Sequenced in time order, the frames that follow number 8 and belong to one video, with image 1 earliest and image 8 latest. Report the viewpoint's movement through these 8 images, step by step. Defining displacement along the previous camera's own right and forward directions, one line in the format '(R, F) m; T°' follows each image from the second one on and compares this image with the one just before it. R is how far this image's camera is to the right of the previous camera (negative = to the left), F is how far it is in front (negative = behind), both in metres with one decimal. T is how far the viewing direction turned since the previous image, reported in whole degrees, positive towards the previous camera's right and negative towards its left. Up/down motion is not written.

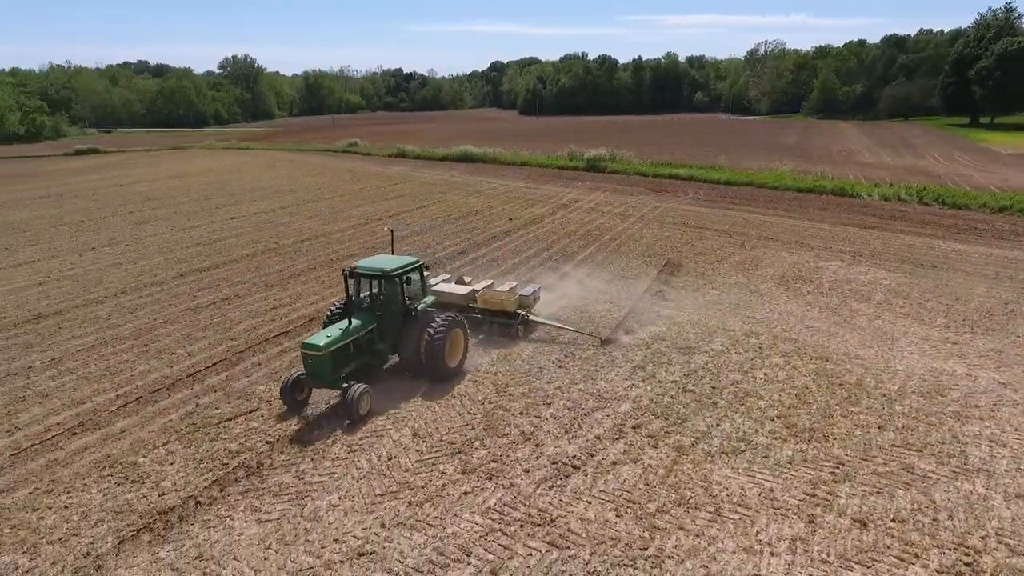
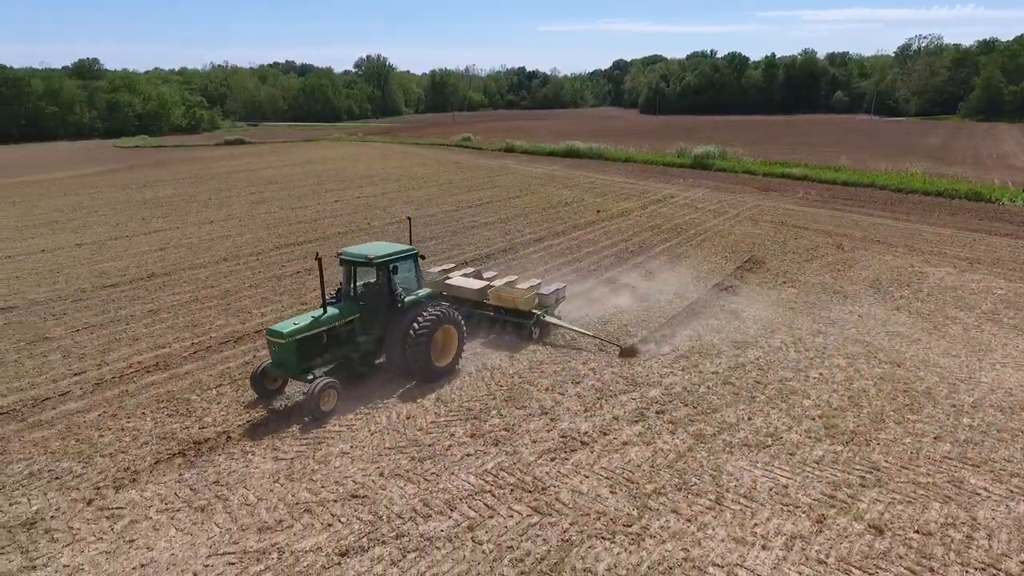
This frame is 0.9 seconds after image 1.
(+1.2, 0.0) m; -10°
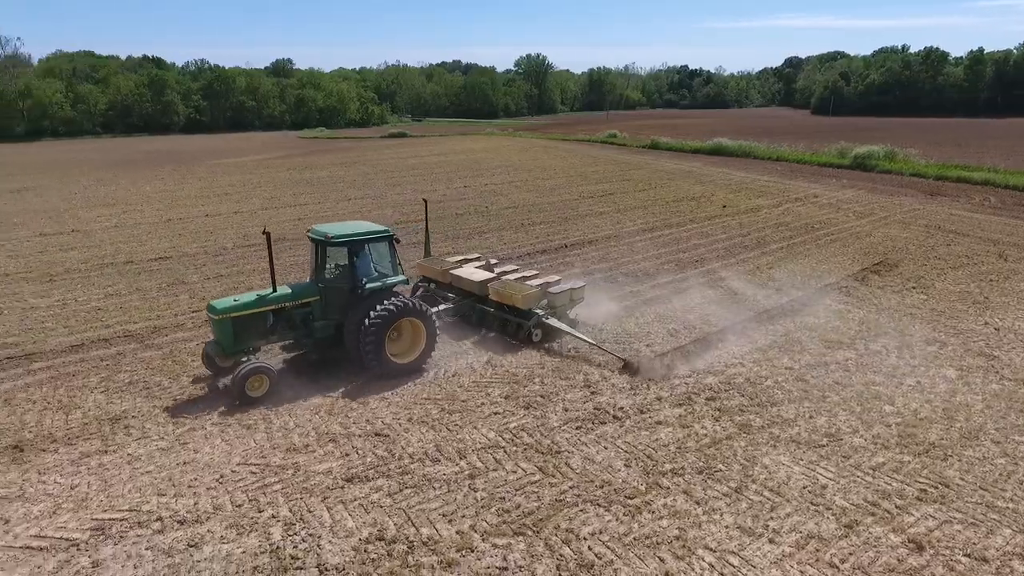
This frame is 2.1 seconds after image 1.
(+1.3, +0.1) m; -13°
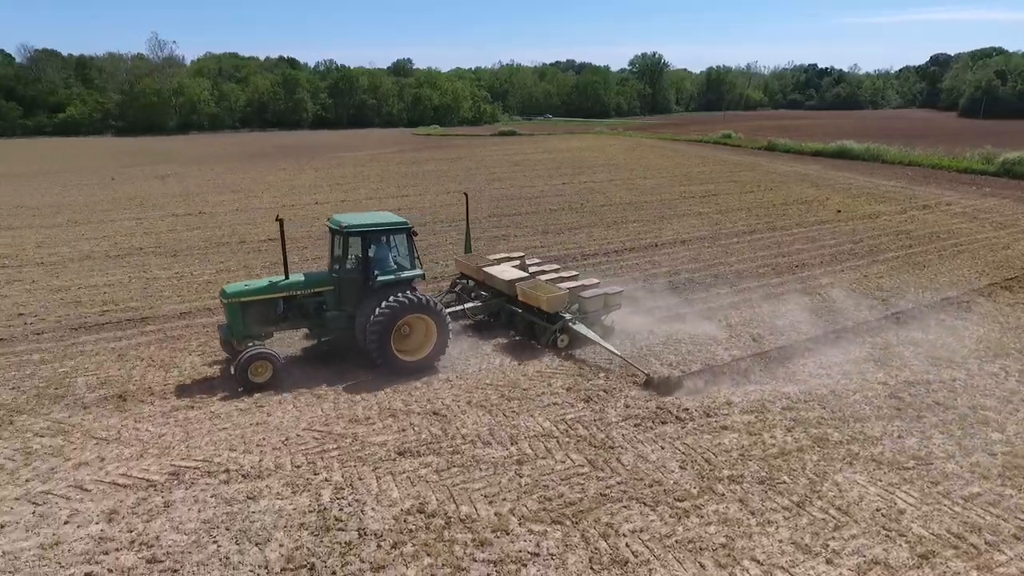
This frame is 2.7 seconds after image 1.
(+0.5, +0.1) m; -9°
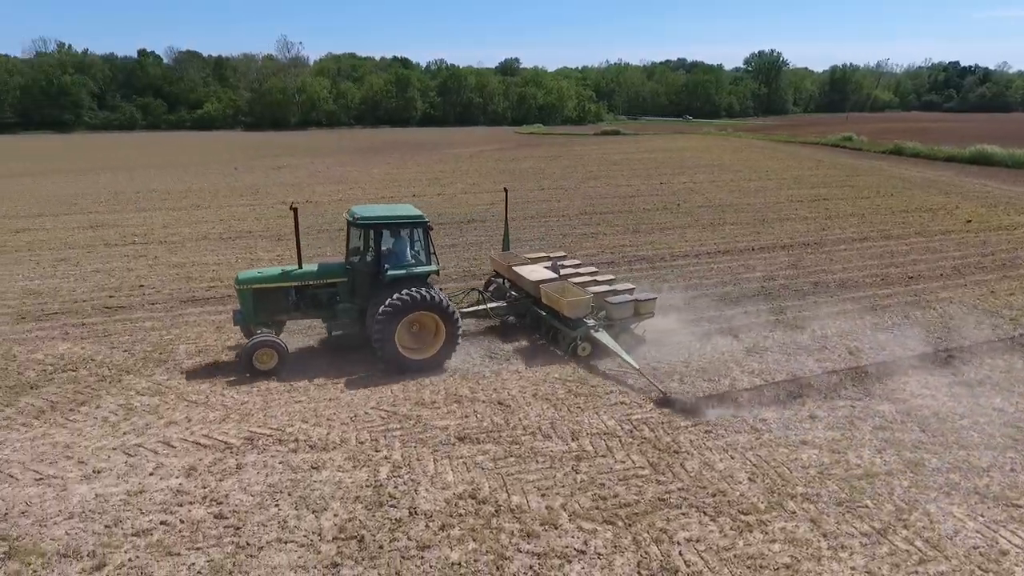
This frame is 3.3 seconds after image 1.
(+0.3, +0.1) m; -9°
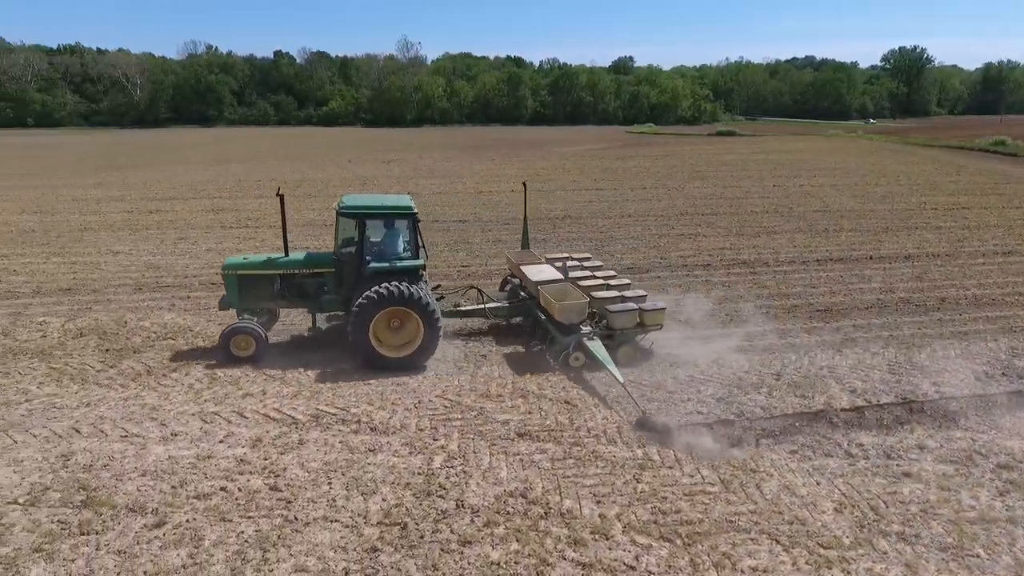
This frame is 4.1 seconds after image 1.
(+0.3, +0.3) m; -9°
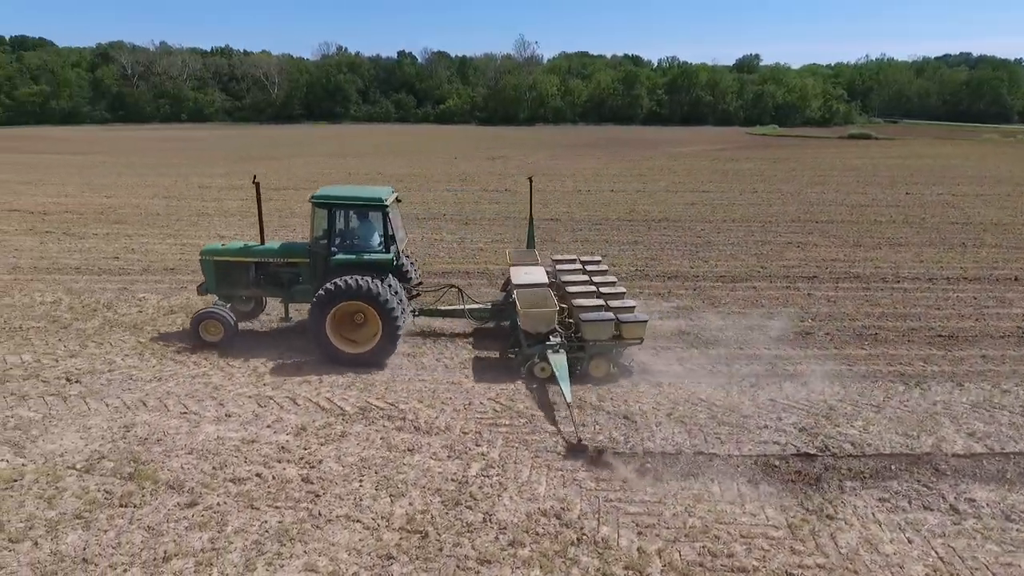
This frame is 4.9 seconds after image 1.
(+0.5, +0.4) m; -10°
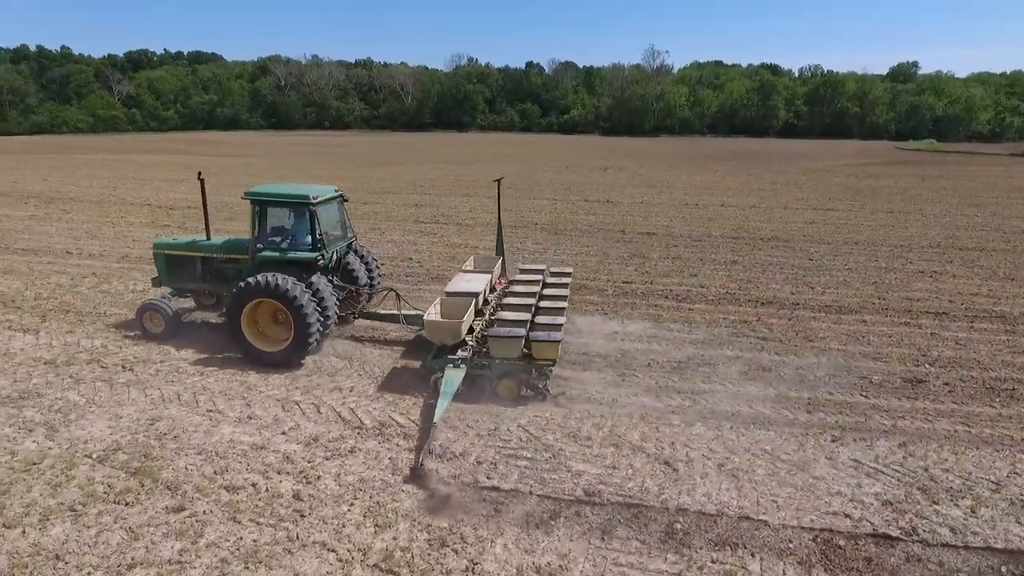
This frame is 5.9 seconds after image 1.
(+0.8, +0.7) m; -11°
